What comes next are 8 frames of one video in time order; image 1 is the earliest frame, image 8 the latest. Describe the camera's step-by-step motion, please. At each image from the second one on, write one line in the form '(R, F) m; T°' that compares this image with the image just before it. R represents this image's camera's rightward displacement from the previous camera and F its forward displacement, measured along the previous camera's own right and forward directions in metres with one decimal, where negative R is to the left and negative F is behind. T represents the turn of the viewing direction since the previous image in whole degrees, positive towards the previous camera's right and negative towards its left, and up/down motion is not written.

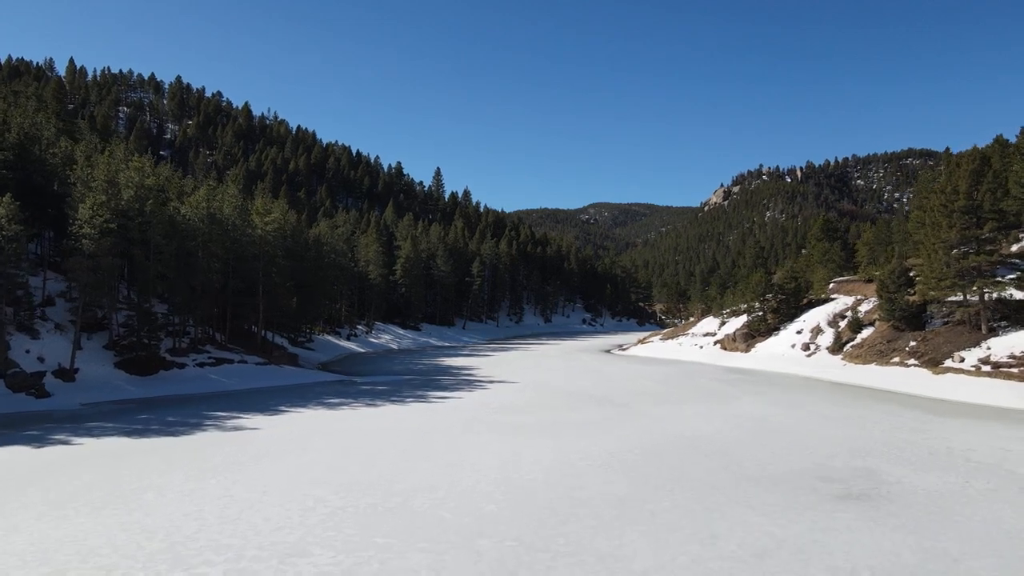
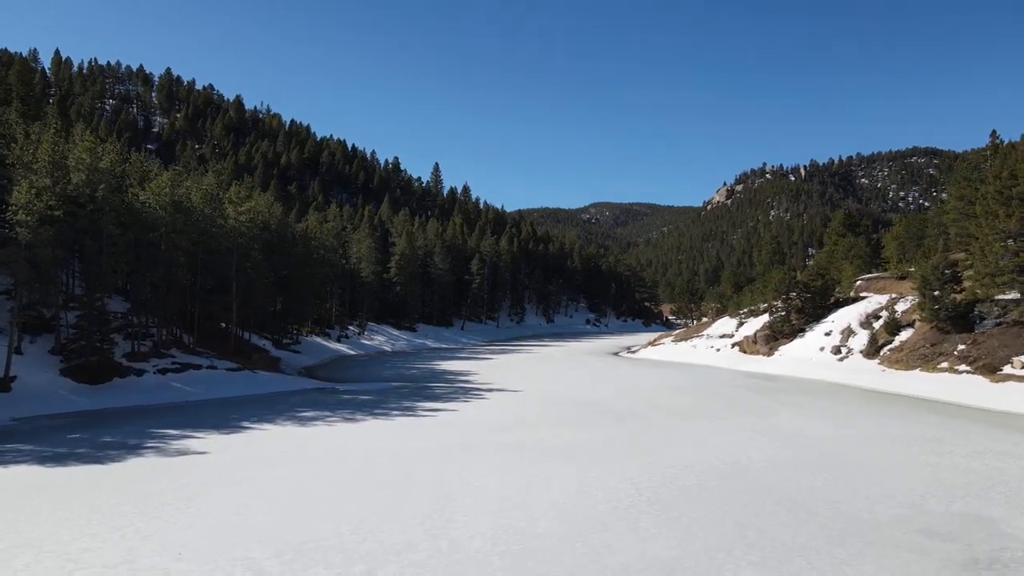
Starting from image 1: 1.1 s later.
(0.0, +3.5) m; 0°
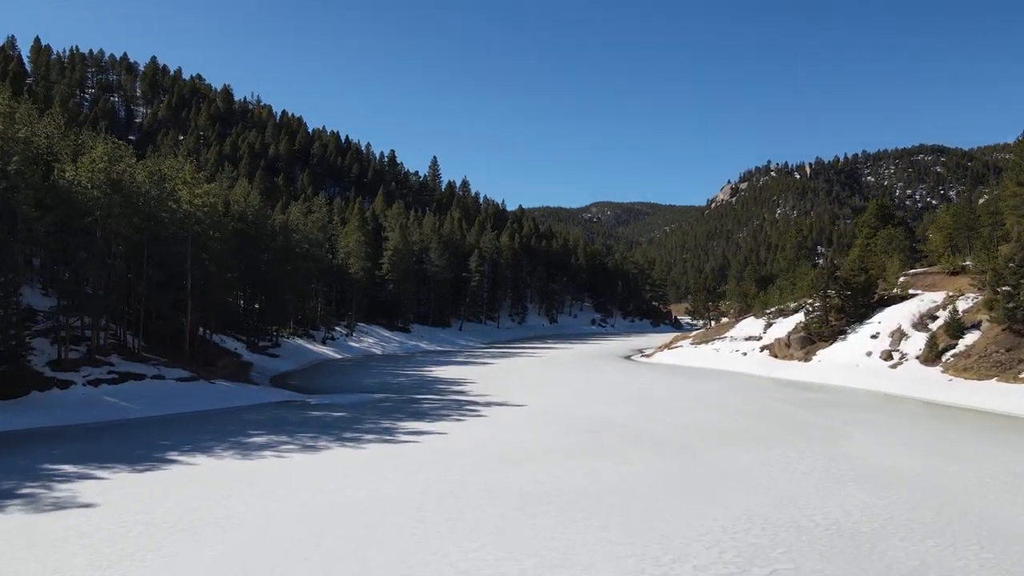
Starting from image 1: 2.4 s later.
(0.0, +4.5) m; 0°
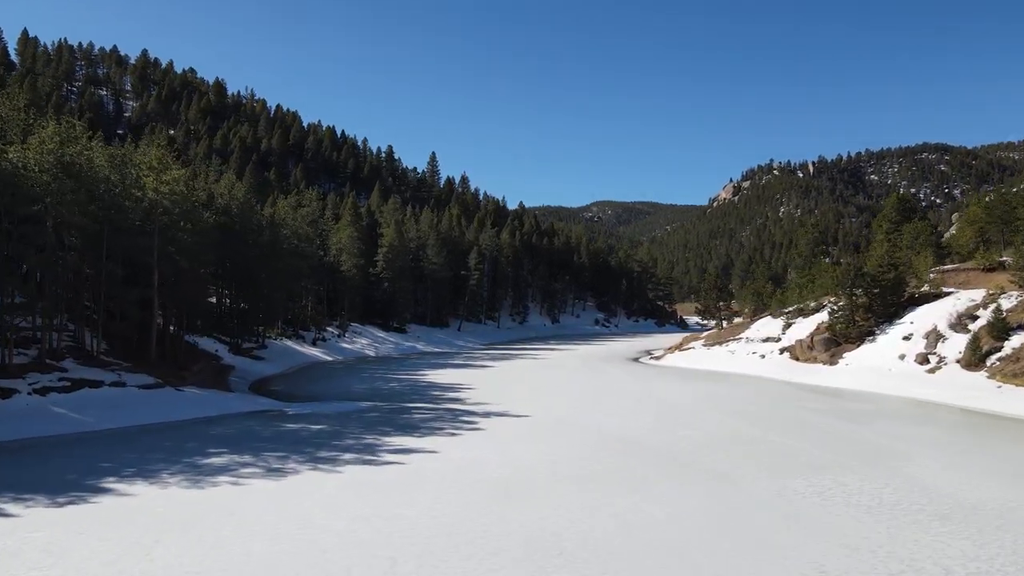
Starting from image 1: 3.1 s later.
(0.0, +2.6) m; 0°
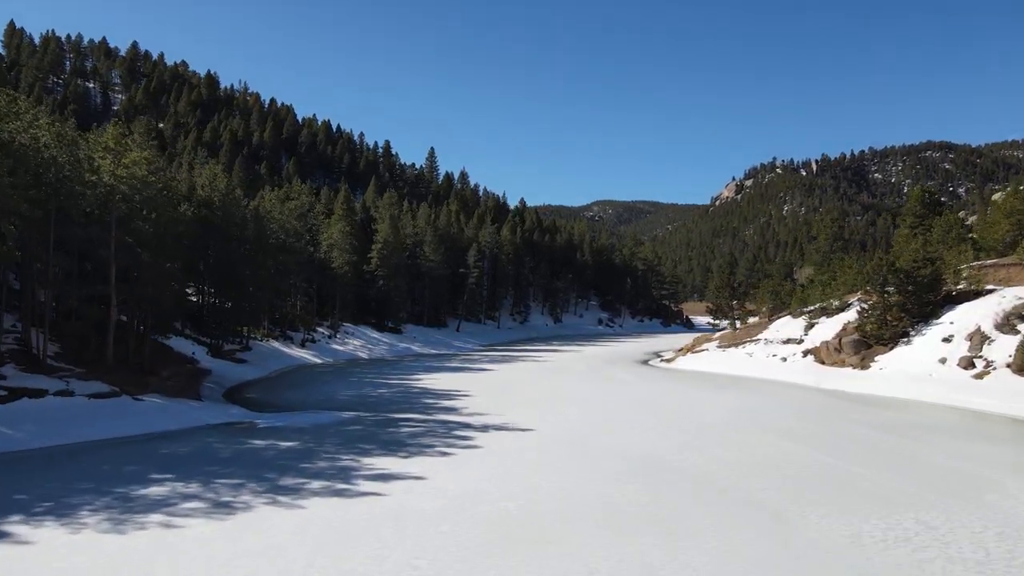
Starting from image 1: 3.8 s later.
(0.0, +2.6) m; 0°
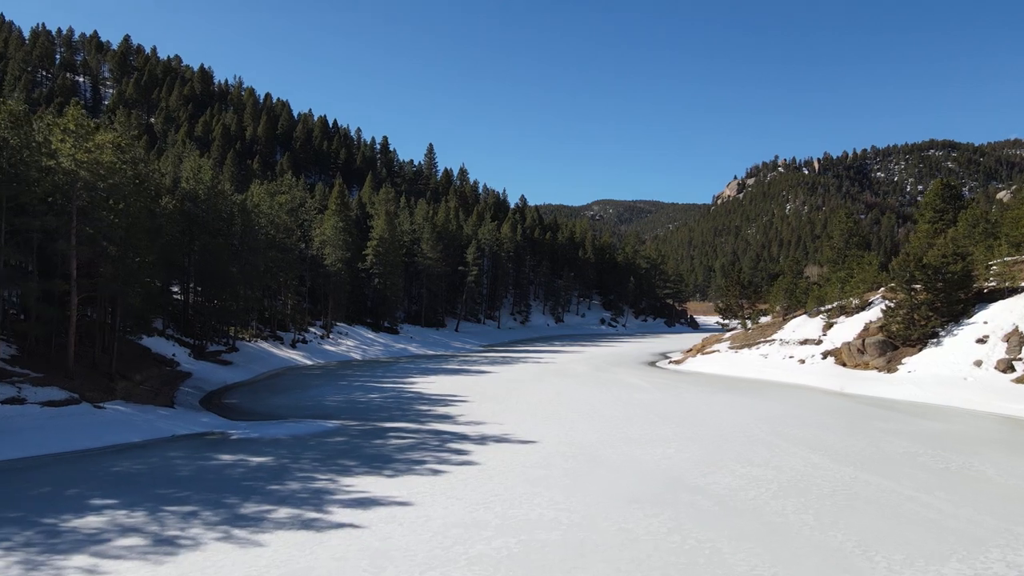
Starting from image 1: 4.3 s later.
(0.0, +1.9) m; 0°
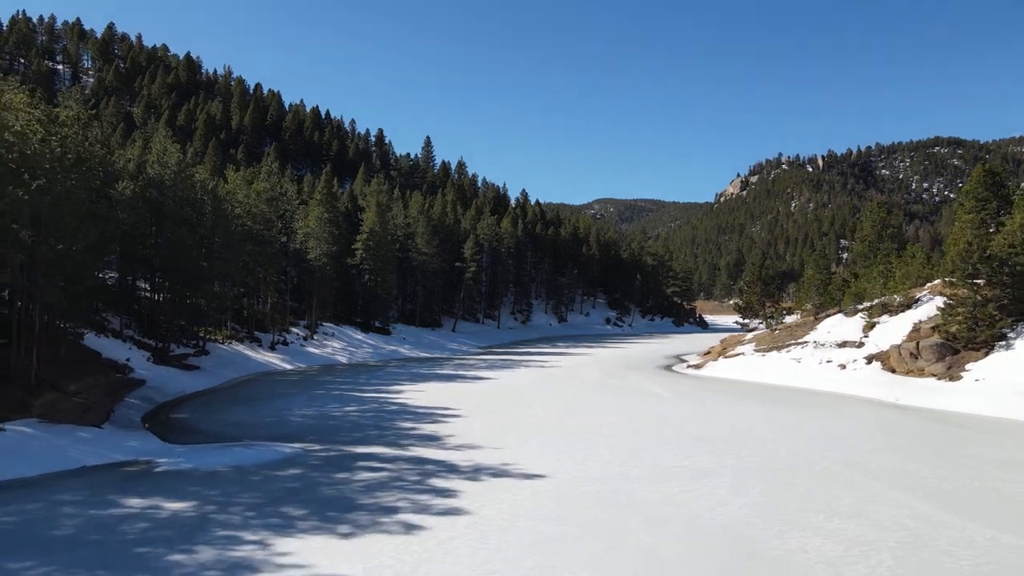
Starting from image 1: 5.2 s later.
(0.0, +3.7) m; 0°
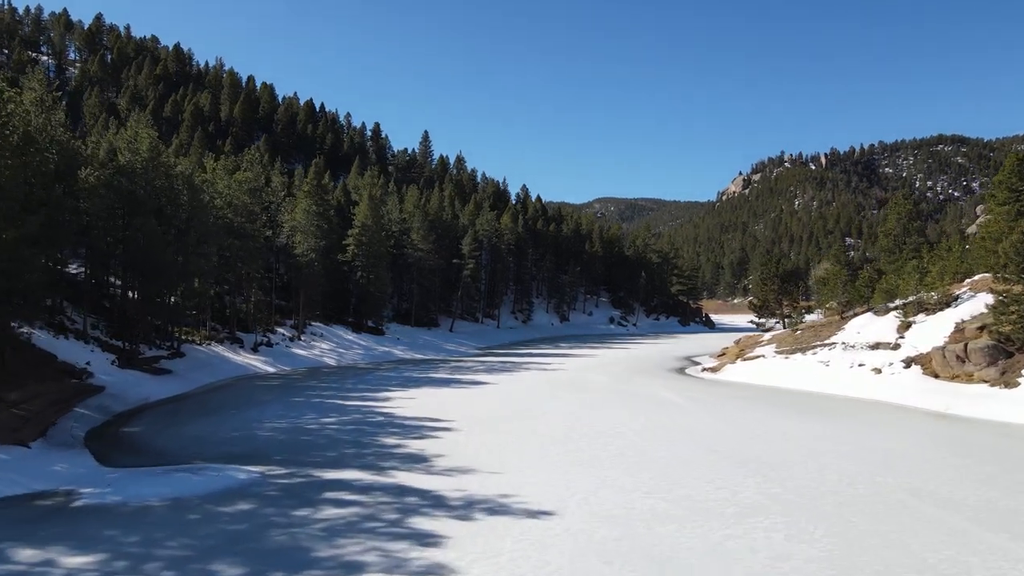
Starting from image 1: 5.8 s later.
(0.0, +2.5) m; 0°
